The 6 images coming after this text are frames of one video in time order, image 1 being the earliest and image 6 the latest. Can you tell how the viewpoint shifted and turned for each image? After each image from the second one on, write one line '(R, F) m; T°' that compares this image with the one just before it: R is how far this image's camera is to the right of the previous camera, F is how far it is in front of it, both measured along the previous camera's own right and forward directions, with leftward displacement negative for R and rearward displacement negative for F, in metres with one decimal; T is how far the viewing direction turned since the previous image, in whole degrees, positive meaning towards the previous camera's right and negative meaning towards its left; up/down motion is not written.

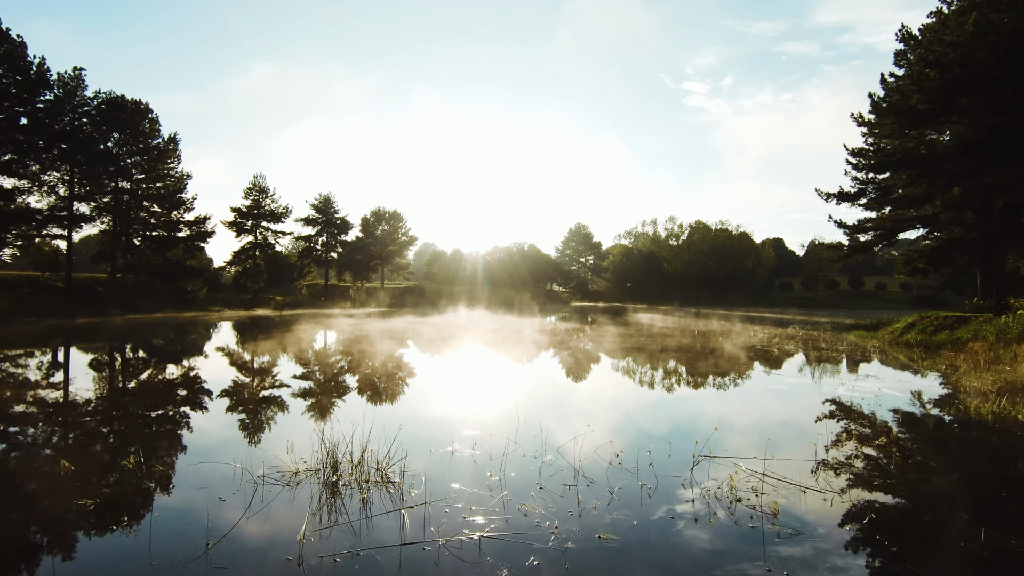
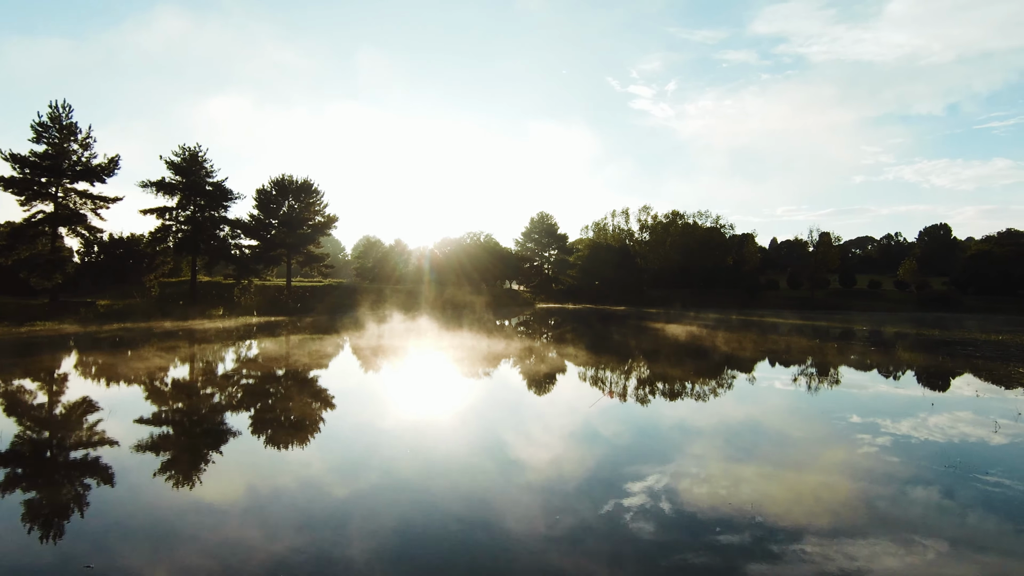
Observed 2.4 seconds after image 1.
(-0.1, +4.4) m; +5°
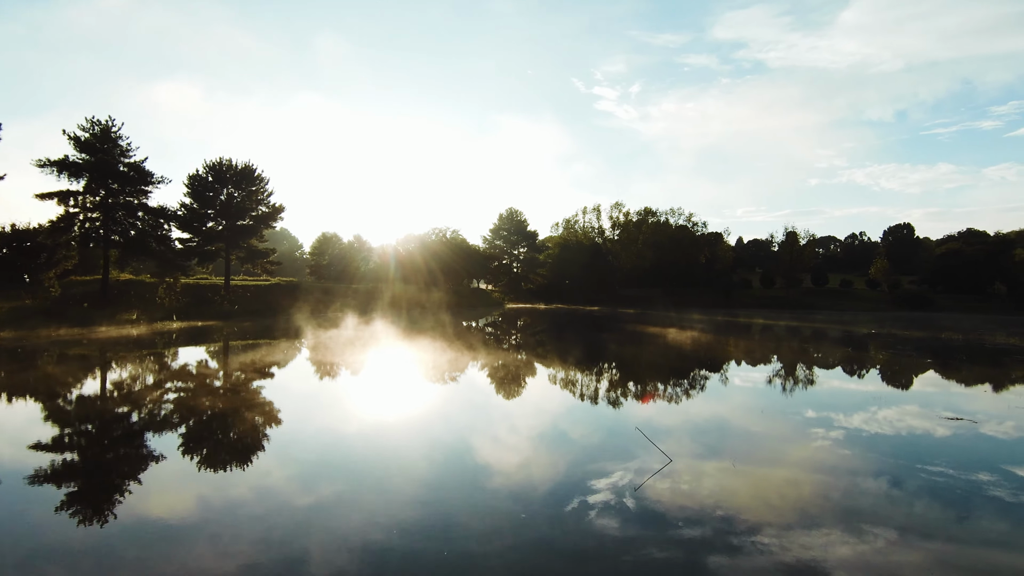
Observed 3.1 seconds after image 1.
(-0.1, +1.2) m; +3°
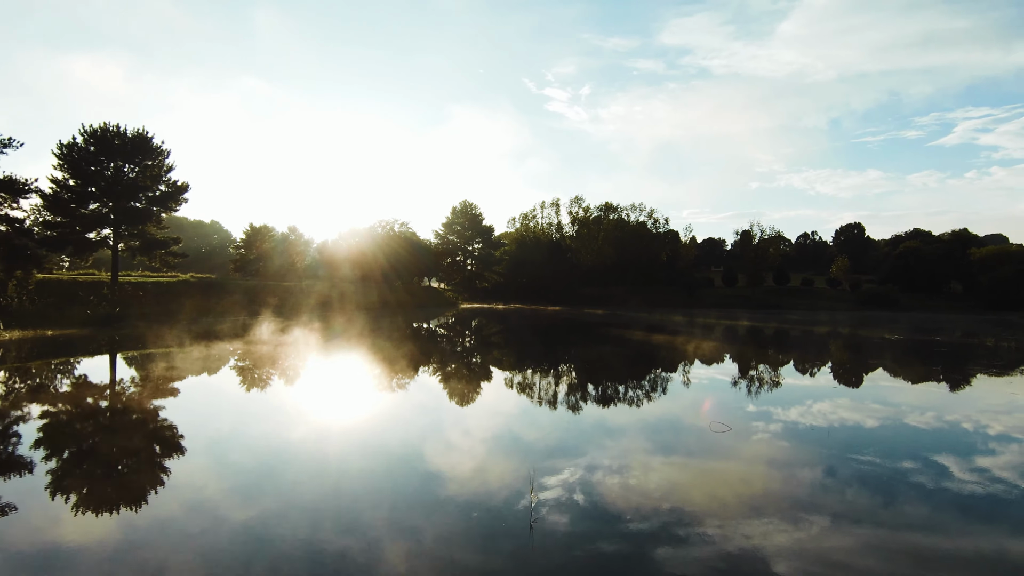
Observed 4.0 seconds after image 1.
(-0.1, +1.7) m; +5°
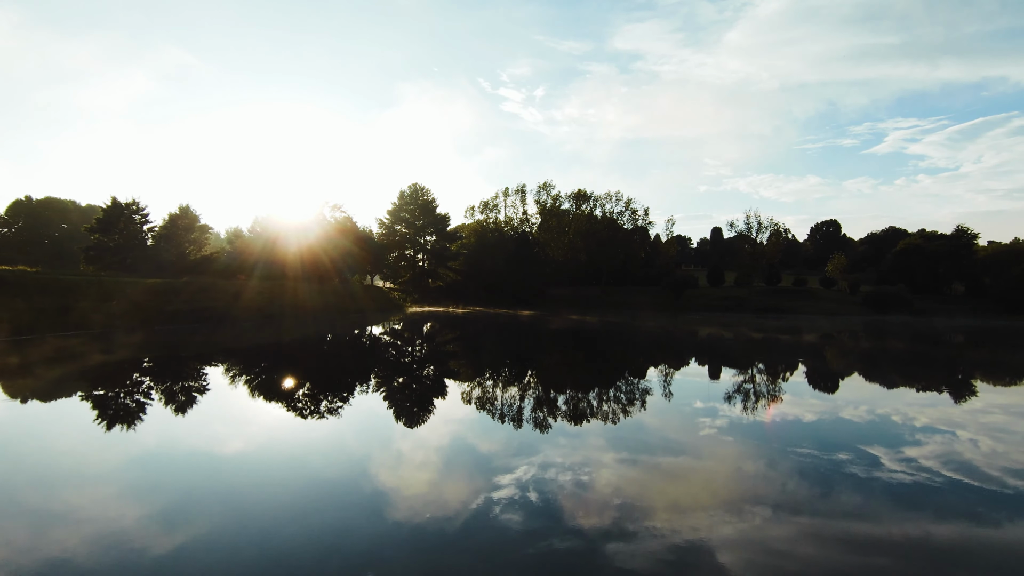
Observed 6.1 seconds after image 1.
(-0.2, +0.6) m; +5°
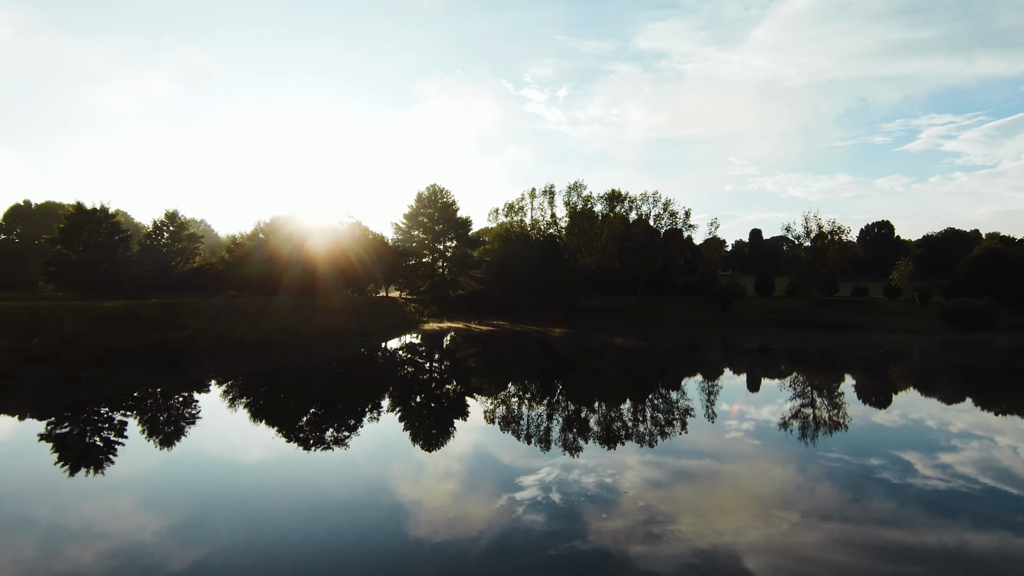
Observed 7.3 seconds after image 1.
(-0.1, +0.3) m; -2°
